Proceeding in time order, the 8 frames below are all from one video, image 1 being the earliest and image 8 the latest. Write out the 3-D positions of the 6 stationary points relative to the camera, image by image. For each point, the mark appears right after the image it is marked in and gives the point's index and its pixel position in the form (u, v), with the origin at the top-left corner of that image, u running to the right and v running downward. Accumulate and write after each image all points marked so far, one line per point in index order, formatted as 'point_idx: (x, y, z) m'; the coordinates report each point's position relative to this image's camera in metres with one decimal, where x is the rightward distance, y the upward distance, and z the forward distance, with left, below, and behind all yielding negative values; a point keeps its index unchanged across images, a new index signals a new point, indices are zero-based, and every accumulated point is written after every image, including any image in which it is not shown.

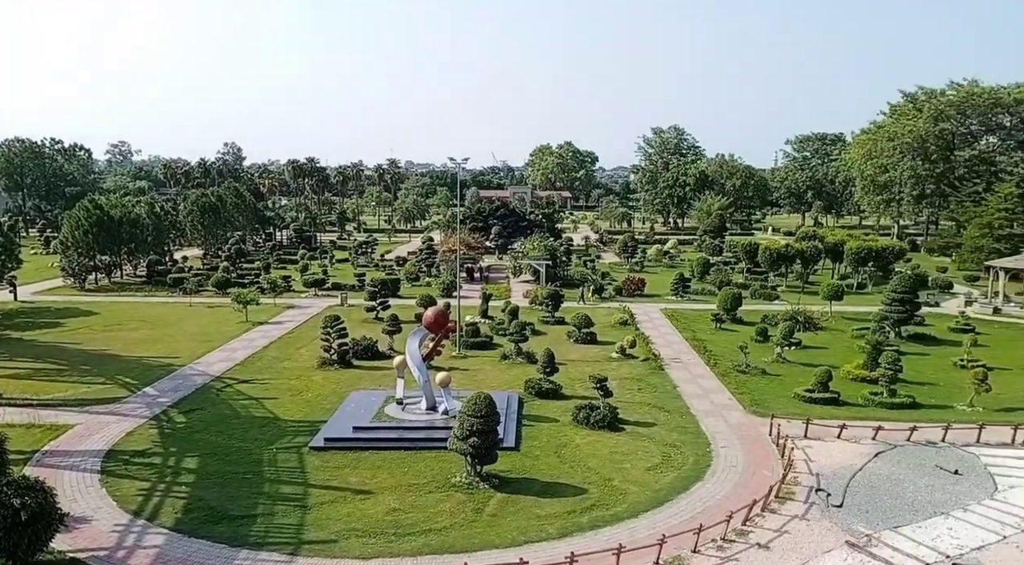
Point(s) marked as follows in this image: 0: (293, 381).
0: (-4.5, -2.1, +17.8) m
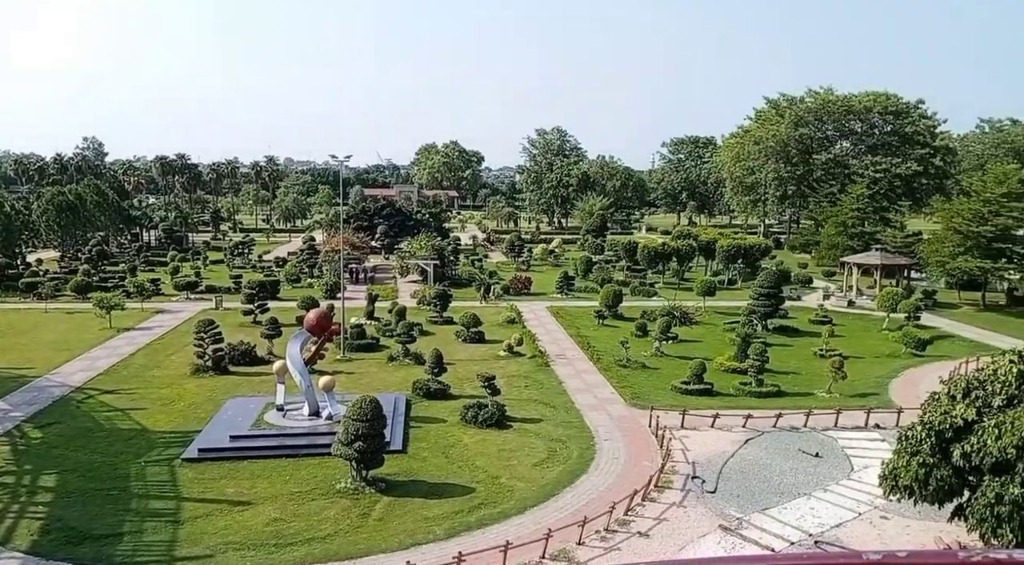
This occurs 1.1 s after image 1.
0: (-7.1, -2.1, +18.1) m
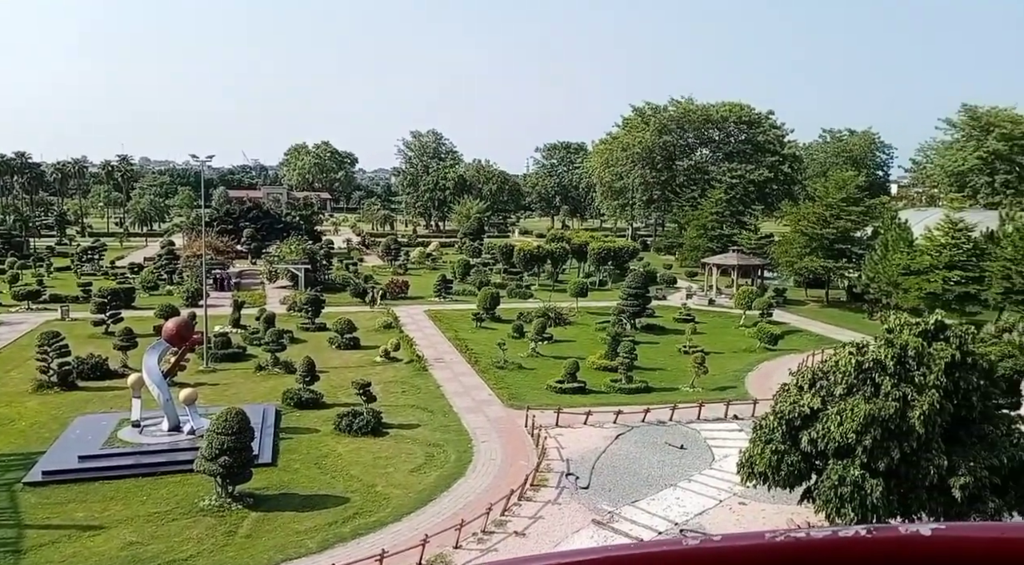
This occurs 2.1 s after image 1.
0: (-10.0, -2.2, +17.0) m
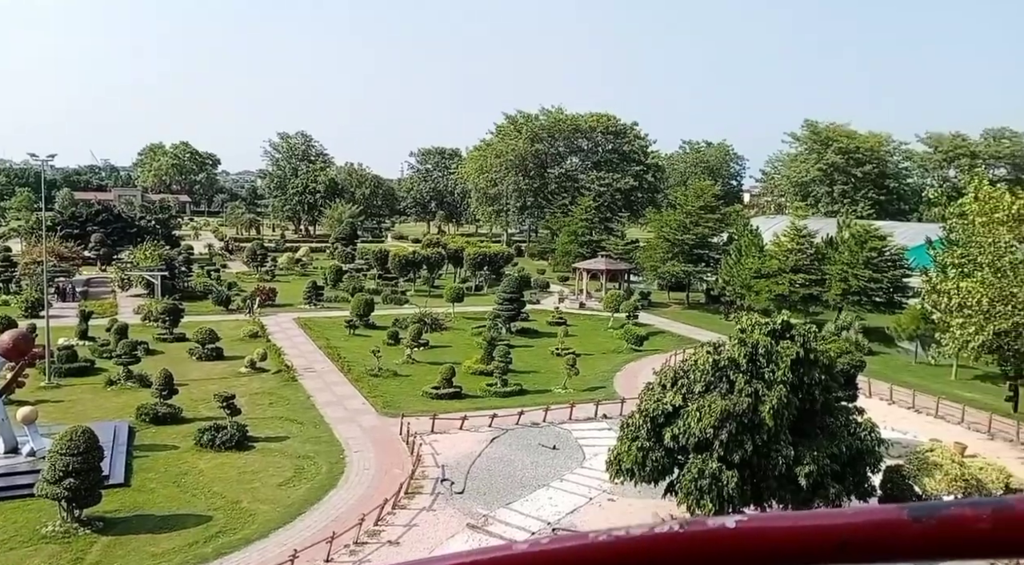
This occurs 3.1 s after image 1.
0: (-12.4, -2.4, +16.0) m
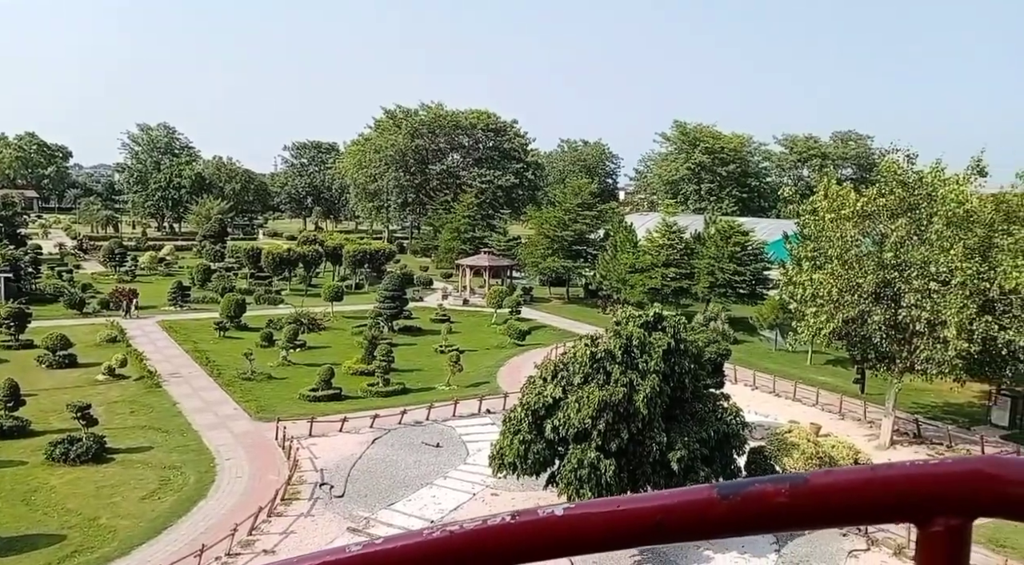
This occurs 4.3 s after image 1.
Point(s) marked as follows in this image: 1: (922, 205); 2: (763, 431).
0: (-14.5, -2.4, +14.7) m
1: (+6.3, +1.1, +12.9) m
2: (+5.2, -3.0, +17.8) m
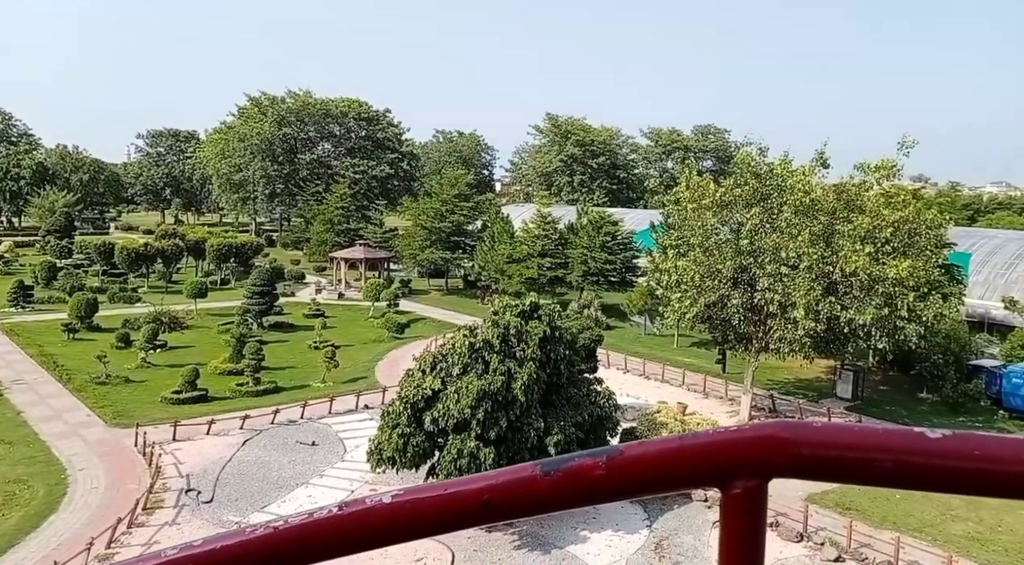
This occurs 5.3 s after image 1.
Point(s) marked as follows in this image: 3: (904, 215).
0: (-16.5, -2.4, +13.1) m
1: (+4.2, +1.4, +14.1) m
2: (+2.6, -2.7, +18.8) m
3: (+6.6, +1.1, +14.6) m
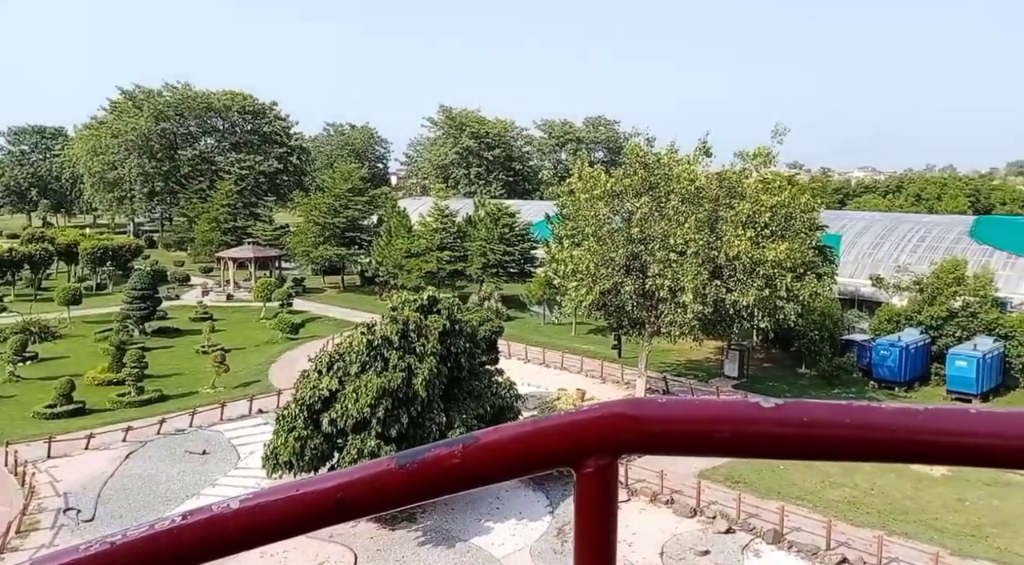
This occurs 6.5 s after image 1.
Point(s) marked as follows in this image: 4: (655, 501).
0: (-18.0, -2.6, +11.4) m
1: (+2.5, +1.7, +14.8) m
2: (+0.4, -2.4, +19.3) m
3: (+4.7, +1.5, +15.6) m
4: (+2.0, -3.0, +11.8) m
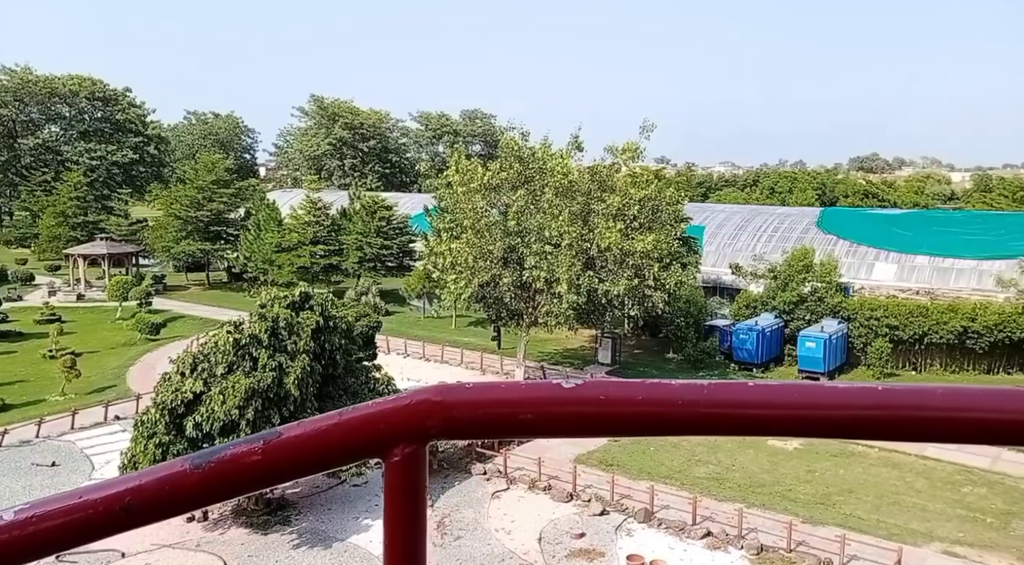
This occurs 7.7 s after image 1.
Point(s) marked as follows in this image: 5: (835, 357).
0: (-19.5, -2.6, +9.3) m
1: (+0.3, +1.9, +15.3) m
2: (-2.4, -2.2, +19.5) m
3: (+2.4, +1.7, +16.4) m
4: (+0.2, -2.8, +12.3) m
5: (+5.4, -1.2, +14.8) m
